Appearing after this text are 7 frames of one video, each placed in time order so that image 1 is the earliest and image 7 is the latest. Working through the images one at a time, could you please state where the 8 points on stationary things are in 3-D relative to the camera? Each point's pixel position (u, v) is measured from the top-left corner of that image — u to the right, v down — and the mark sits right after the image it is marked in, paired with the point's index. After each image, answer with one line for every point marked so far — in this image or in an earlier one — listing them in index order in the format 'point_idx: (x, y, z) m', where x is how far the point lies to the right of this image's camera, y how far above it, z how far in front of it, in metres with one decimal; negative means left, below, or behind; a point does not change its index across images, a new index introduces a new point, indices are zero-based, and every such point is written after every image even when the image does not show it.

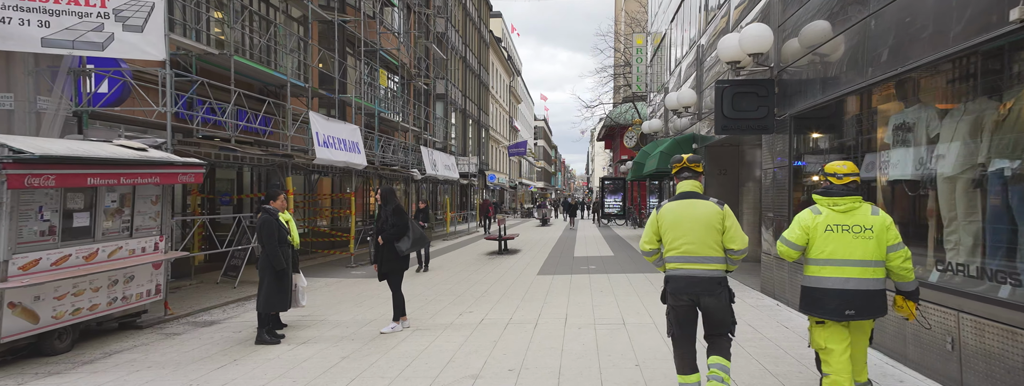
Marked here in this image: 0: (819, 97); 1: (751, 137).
0: (+3.7, +1.1, +6.1) m
1: (+5.0, +1.2, +10.9) m
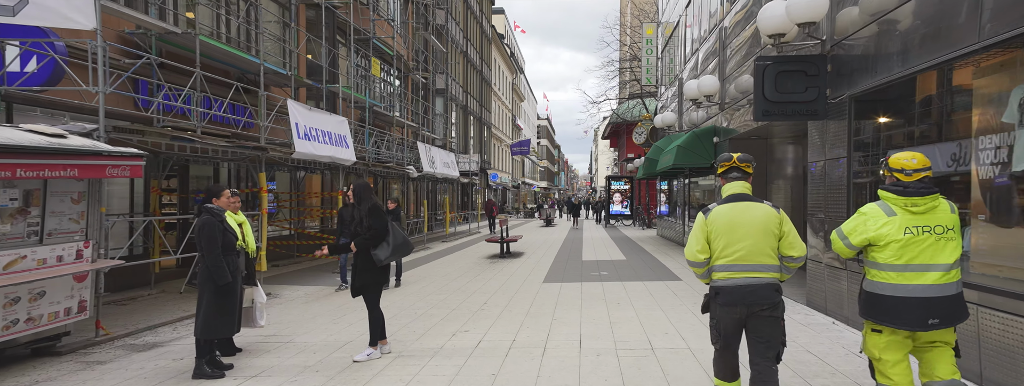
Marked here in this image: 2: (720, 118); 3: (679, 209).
0: (+3.7, +1.2, +5.0) m
1: (+5.1, +1.2, +9.8) m
2: (+4.8, +1.7, +11.9) m
3: (+5.6, -0.6, +17.2) m
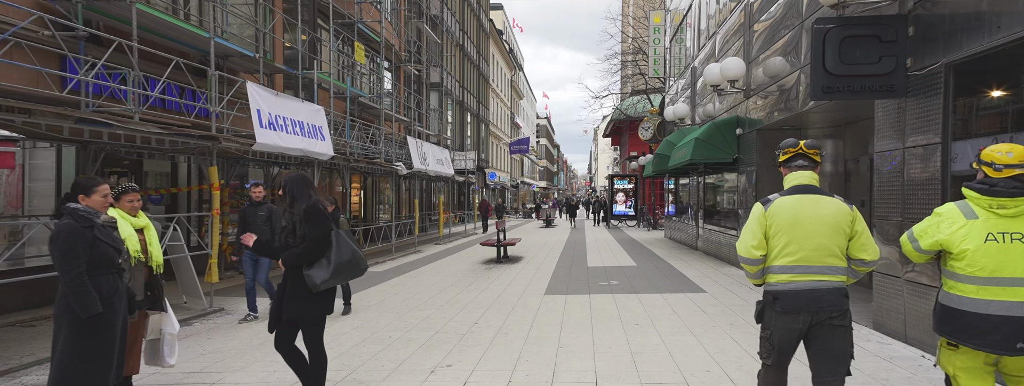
0: (+3.7, +1.2, +3.7) m
1: (+5.0, +1.3, +8.5) m
2: (+4.7, +1.7, +10.6) m
3: (+5.5, -0.5, +15.9) m
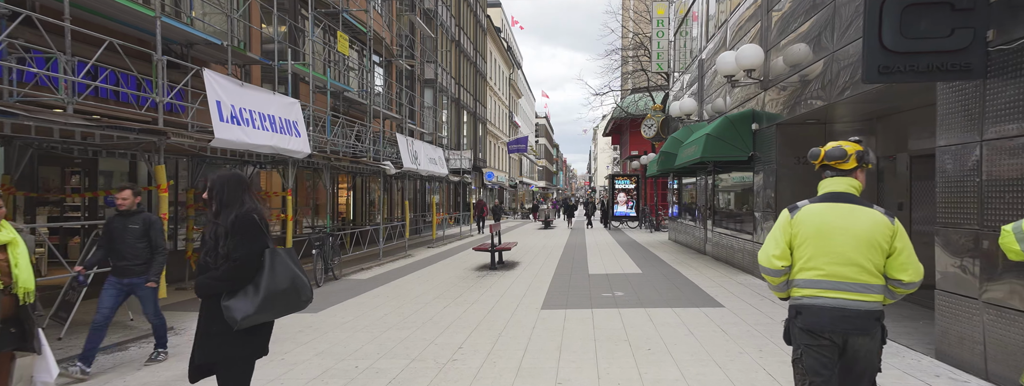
0: (+3.6, +1.2, +2.8) m
1: (+4.9, +1.2, +7.6) m
2: (+4.6, +1.7, +9.7) m
3: (+5.4, -0.6, +15.0) m
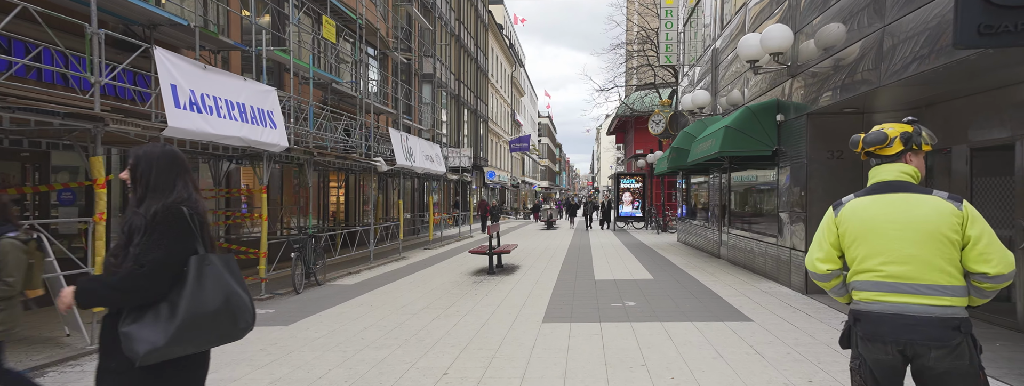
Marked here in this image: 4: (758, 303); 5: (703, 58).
0: (+3.5, +1.2, +1.9) m
1: (+4.9, +1.3, +6.6) m
2: (+4.6, +1.7, +8.7) m
3: (+5.4, -0.5, +14.0) m
4: (+3.5, -1.6, +7.3) m
5: (+5.6, +4.0, +15.1) m
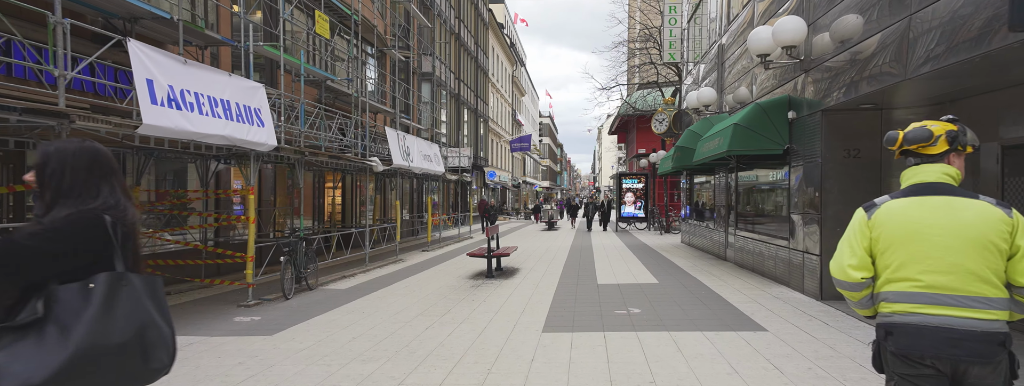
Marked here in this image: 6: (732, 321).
0: (+3.5, +1.2, +1.5) m
1: (+4.9, +1.3, +6.2) m
2: (+4.6, +1.7, +8.3) m
3: (+5.4, -0.5, +13.6) m
4: (+3.5, -1.6, +6.9) m
5: (+5.6, +4.0, +14.7) m
6: (+2.7, -1.6, +6.4) m
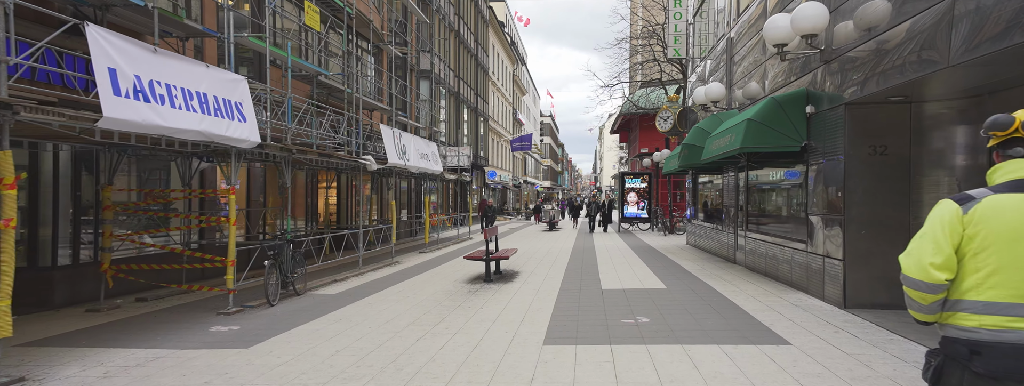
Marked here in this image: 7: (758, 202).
0: (+3.5, +1.2, +0.9) m
1: (+4.8, +1.3, +5.7) m
2: (+4.6, +1.7, +7.8) m
3: (+5.4, -0.5, +13.1) m
4: (+3.5, -1.6, +6.4) m
5: (+5.6, +4.0, +14.2) m
6: (+2.7, -1.6, +5.9) m
7: (+5.0, -0.2, +10.5) m
